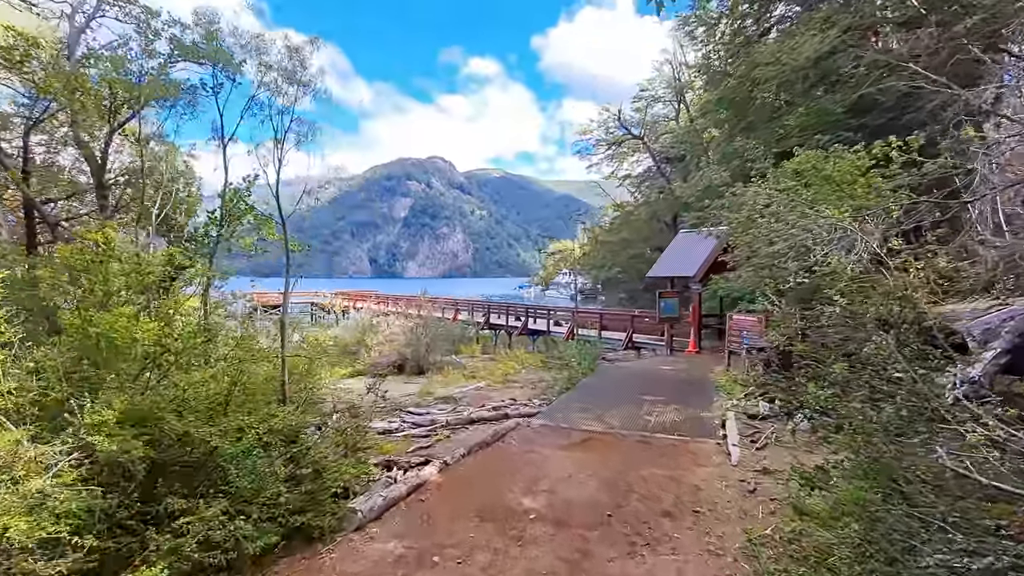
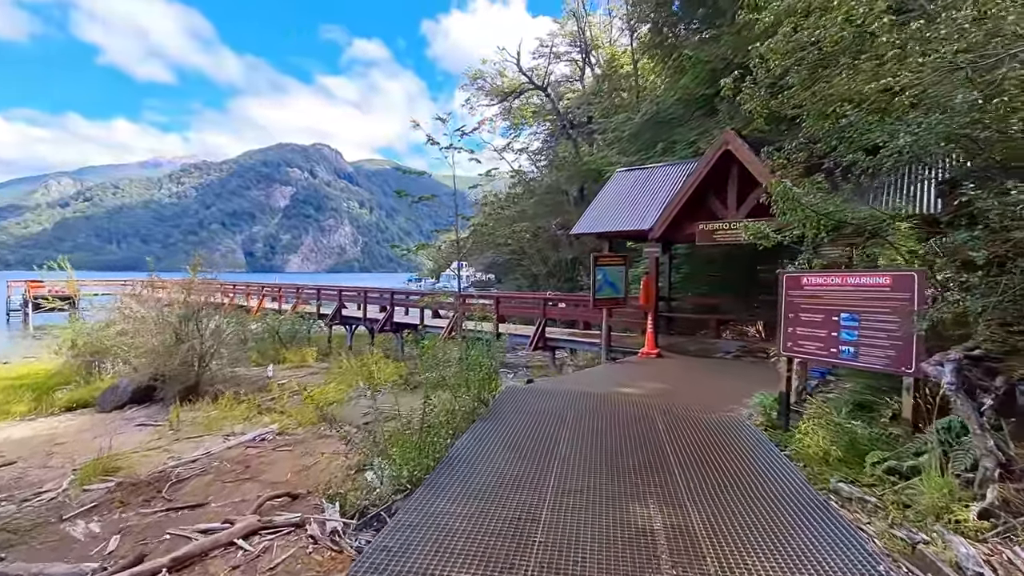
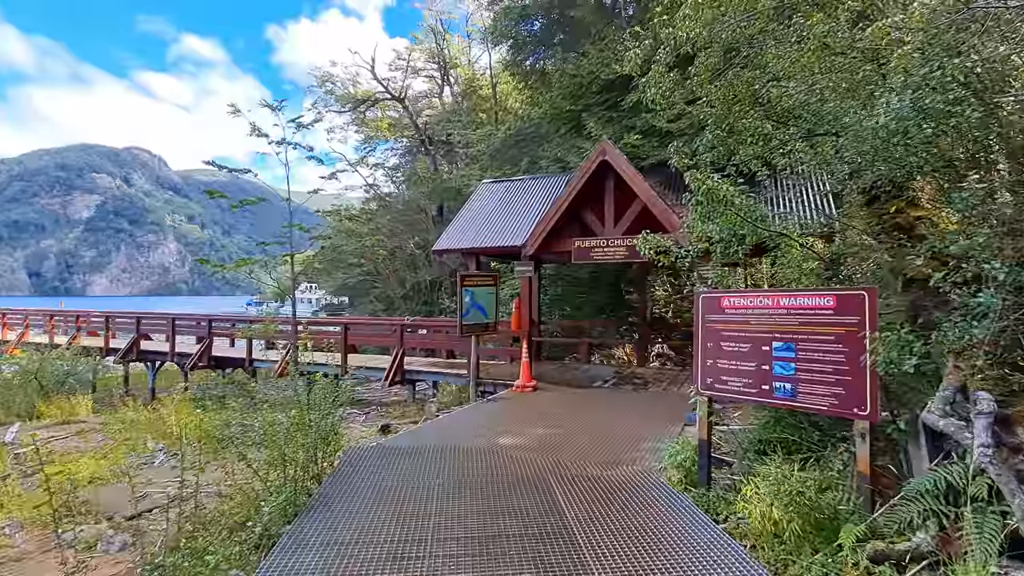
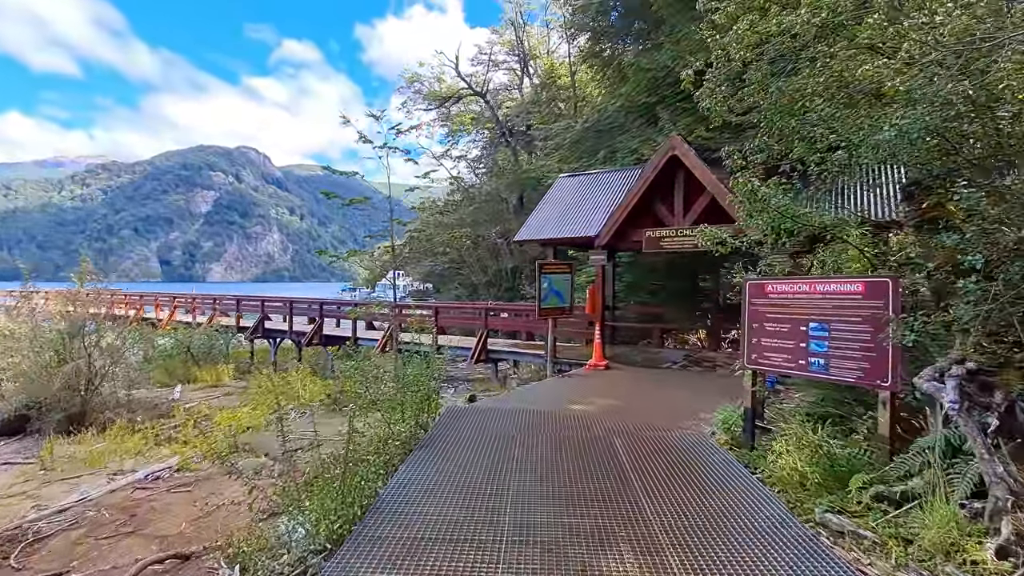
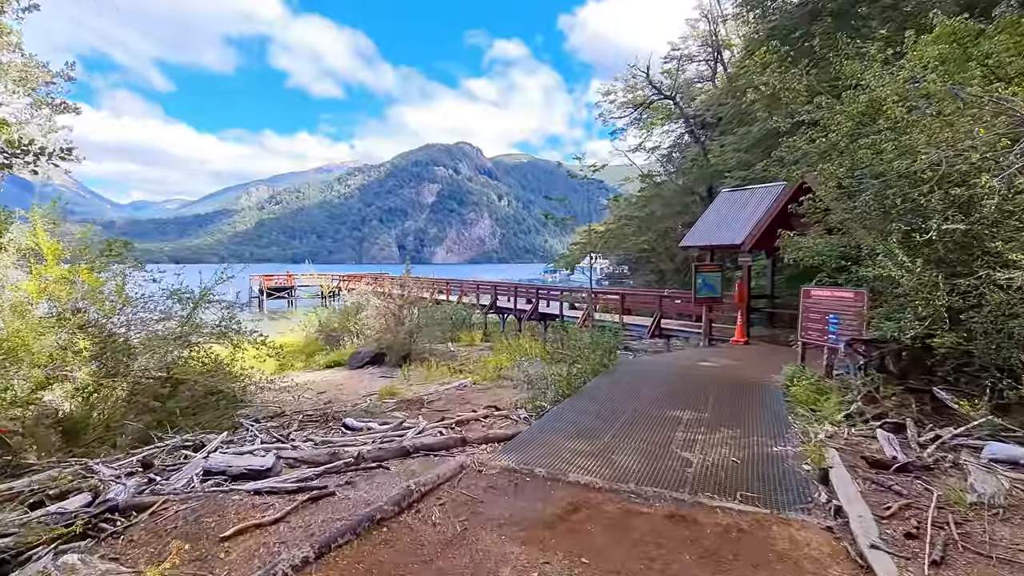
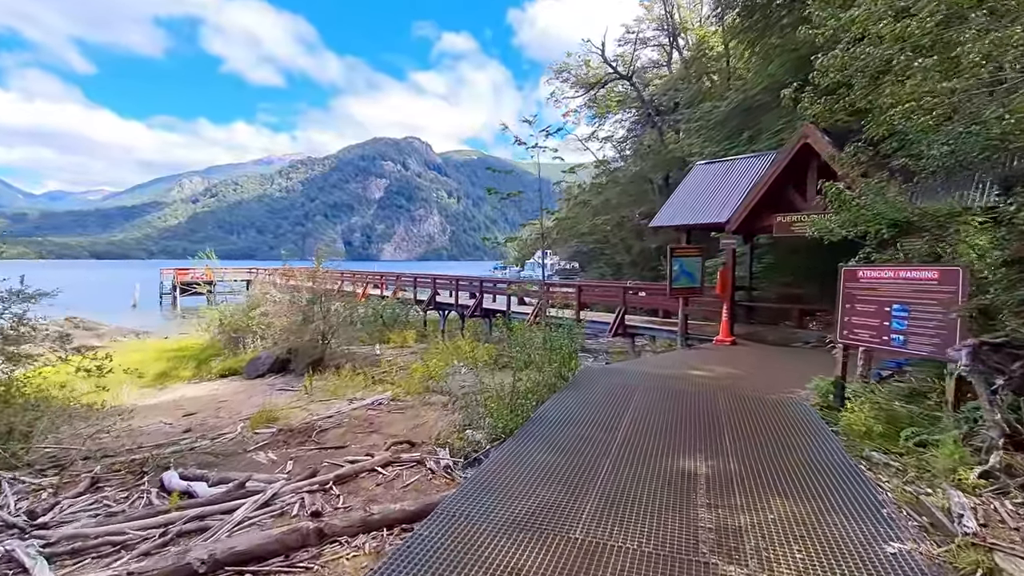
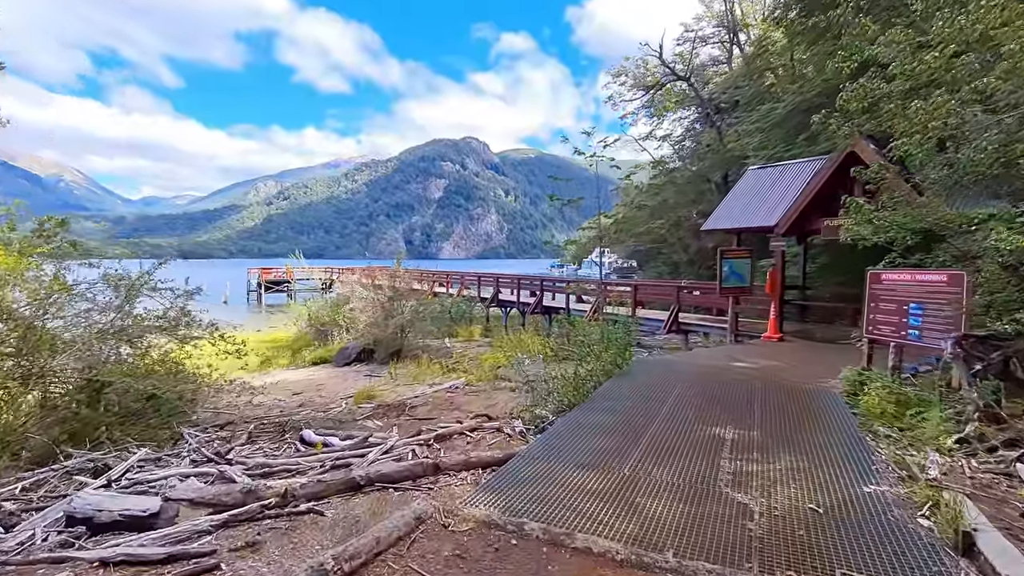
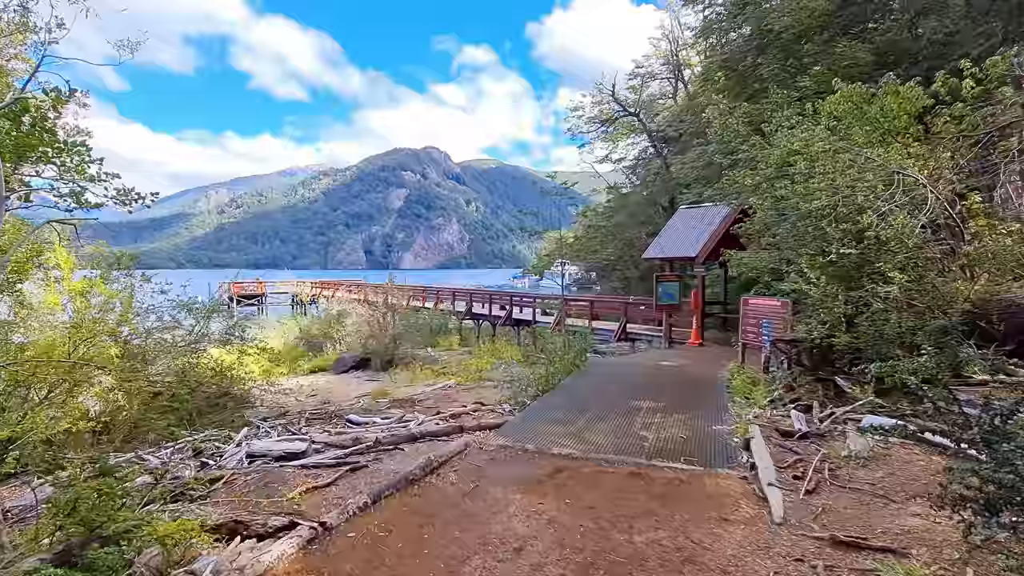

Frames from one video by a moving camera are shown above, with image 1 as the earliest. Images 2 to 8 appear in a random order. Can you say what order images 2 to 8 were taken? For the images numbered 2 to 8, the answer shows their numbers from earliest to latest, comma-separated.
8, 5, 7, 6, 2, 4, 3
